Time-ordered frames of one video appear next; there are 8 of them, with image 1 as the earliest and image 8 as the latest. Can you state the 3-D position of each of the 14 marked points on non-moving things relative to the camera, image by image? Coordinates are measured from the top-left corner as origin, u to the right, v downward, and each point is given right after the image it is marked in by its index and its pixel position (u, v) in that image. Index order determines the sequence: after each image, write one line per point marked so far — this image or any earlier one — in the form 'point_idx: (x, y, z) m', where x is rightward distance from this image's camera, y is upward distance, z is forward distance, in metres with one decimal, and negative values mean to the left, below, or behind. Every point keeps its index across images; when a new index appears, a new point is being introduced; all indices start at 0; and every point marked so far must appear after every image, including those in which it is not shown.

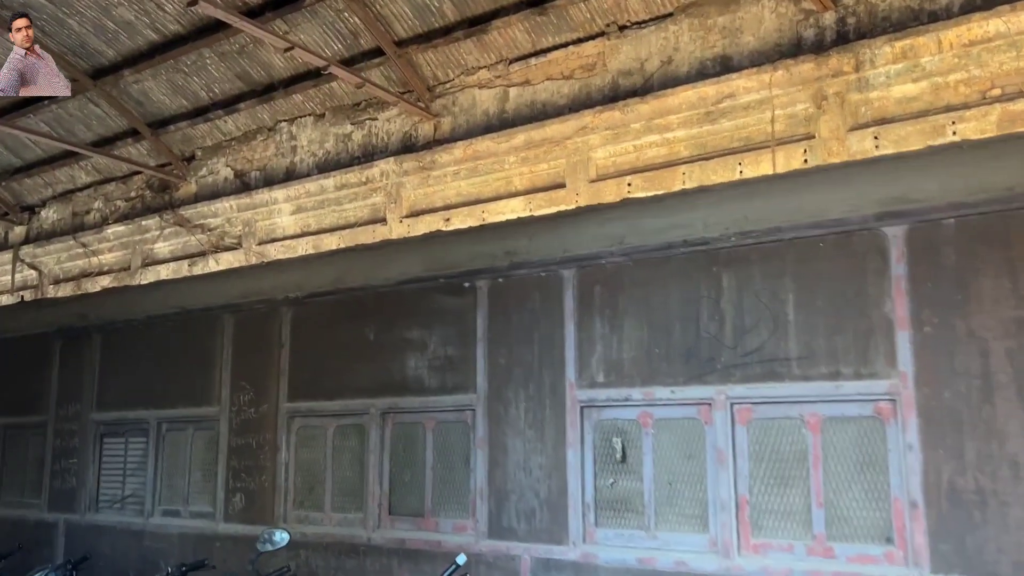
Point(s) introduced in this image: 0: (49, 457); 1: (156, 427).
0: (-4.0, -1.4, +7.6) m
1: (-2.7, -1.1, +6.9) m
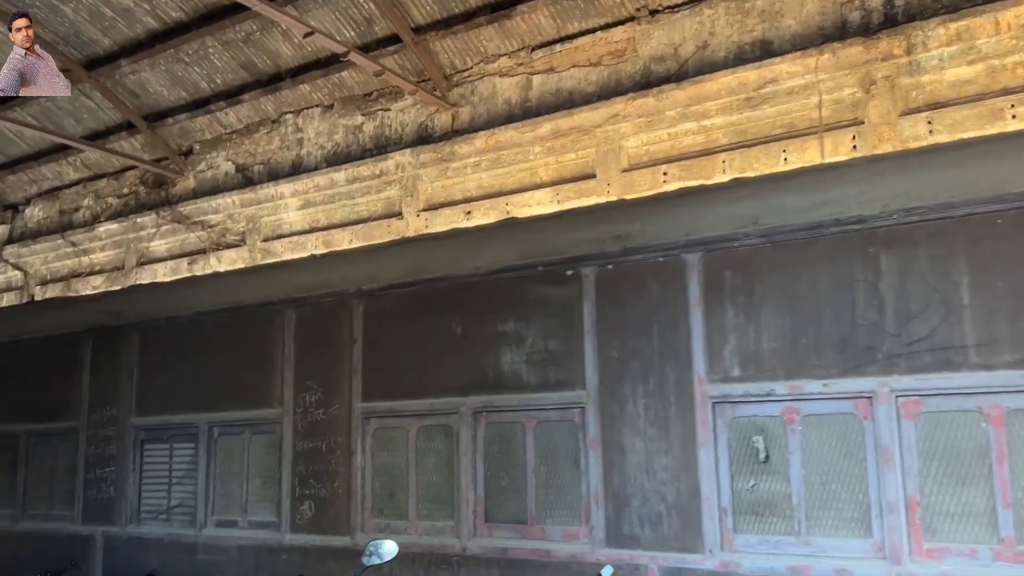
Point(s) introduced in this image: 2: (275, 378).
0: (-3.4, -1.4, +7.1) m
1: (-2.2, -1.0, +6.4) m
2: (-1.6, -0.6, +6.1) m
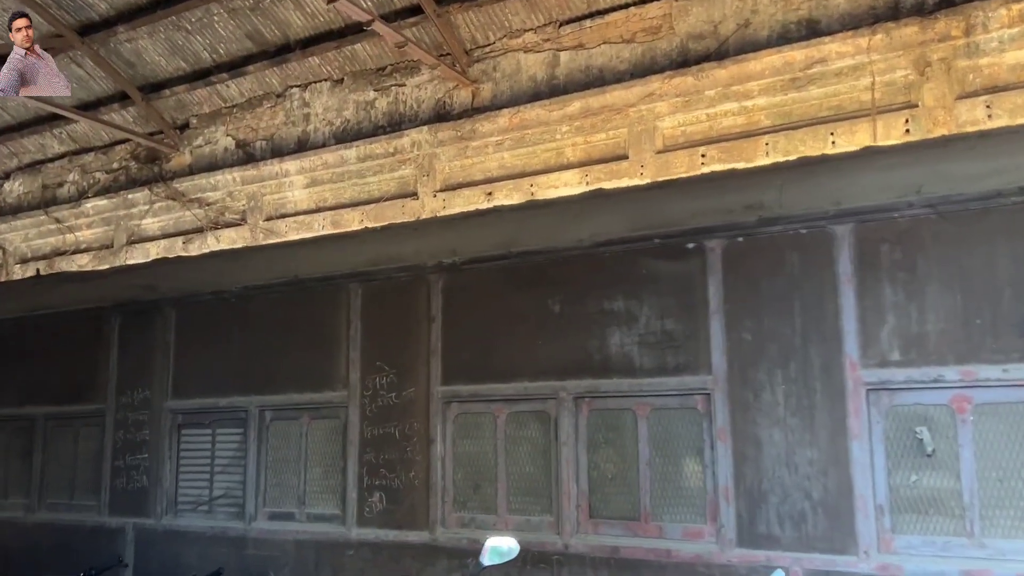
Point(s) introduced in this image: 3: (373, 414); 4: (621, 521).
0: (-3.0, -1.2, +6.5) m
1: (-1.7, -0.8, +5.9) m
2: (-1.1, -0.4, +5.6) m
3: (-0.8, -0.8, +5.4) m
4: (+0.6, -1.2, +4.5) m
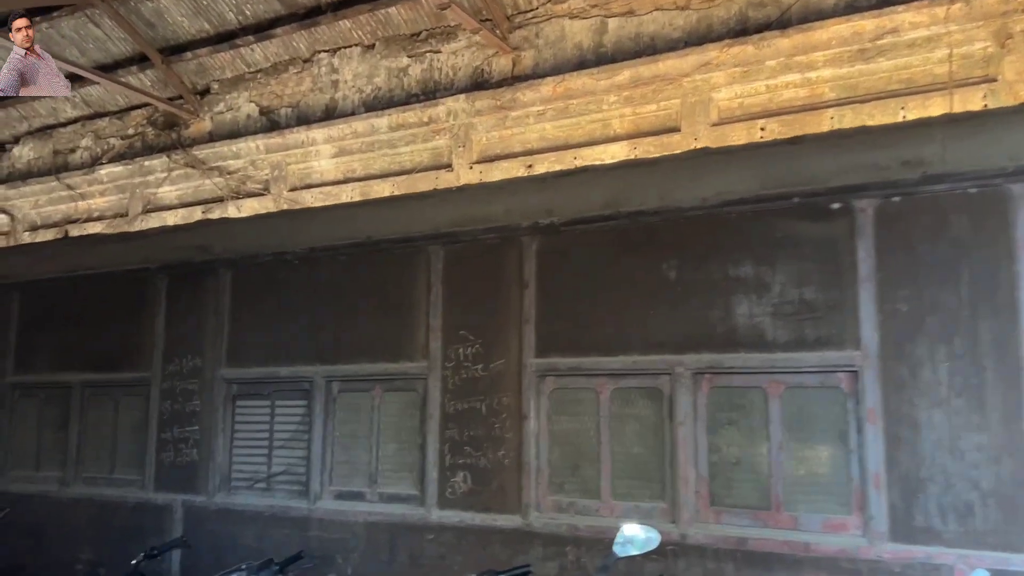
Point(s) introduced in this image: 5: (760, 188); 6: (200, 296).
0: (-2.4, -0.9, +6.1) m
1: (-1.1, -0.6, +5.4) m
2: (-0.5, -0.2, +5.1) m
3: (-0.3, -0.5, +4.9) m
4: (+1.1, -1.0, +4.1) m
5: (+1.2, +0.5, +4.2) m
6: (-2.1, -0.1, +6.0) m
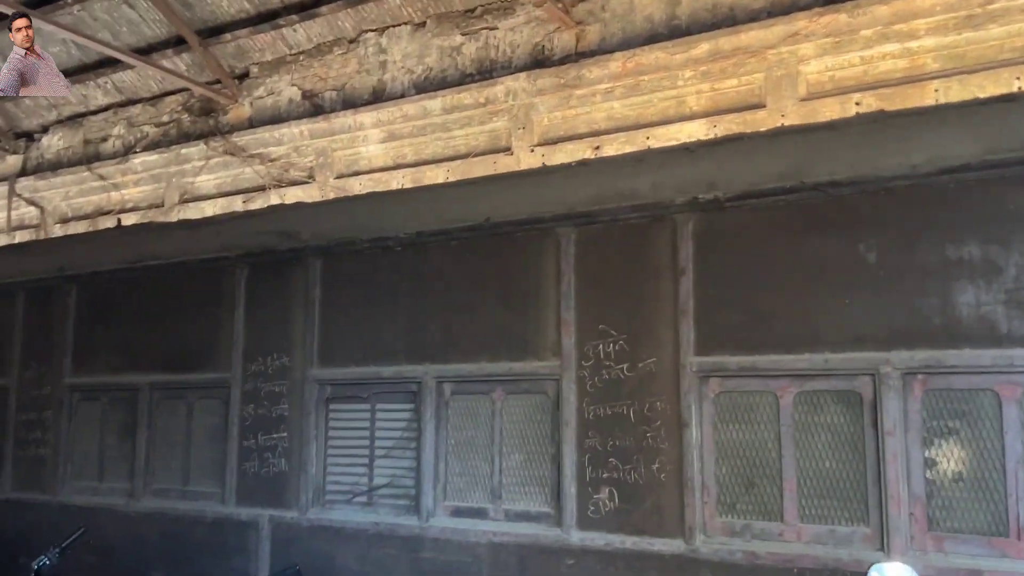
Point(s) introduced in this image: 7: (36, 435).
0: (-1.7, -0.9, +5.5) m
1: (-0.4, -0.5, +4.8) m
2: (+0.2, -0.2, +4.5) m
3: (+0.4, -0.5, +4.3) m
4: (+1.8, -1.0, +3.4) m
5: (+1.9, +0.5, +3.5) m
6: (-1.4, 0.0, +5.4) m
7: (-3.4, -1.1, +6.4) m
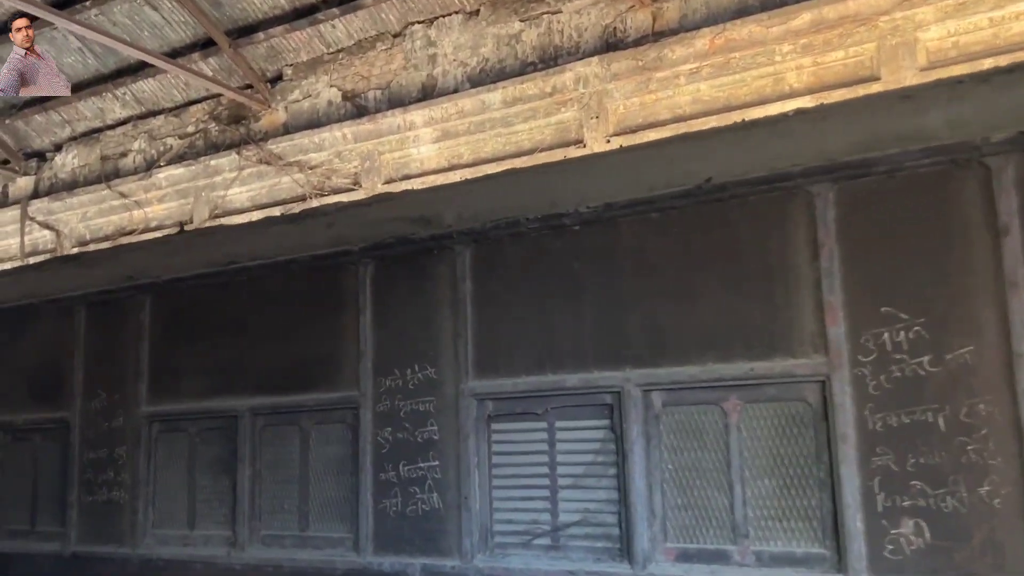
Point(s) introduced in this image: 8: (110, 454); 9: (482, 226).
0: (-0.7, -0.9, +4.4) m
1: (+0.5, -0.5, +3.8) m
2: (+1.1, -0.1, +3.5) m
3: (+1.4, -0.4, +3.3) m
4: (+2.8, -0.8, +2.4) m
5: (+2.8, +0.7, +2.5) m
6: (-0.4, 0.0, +4.4) m
7: (-2.5, -1.1, +5.4) m
8: (-2.4, -1.0, +5.4) m
9: (-0.2, +0.3, +4.3) m
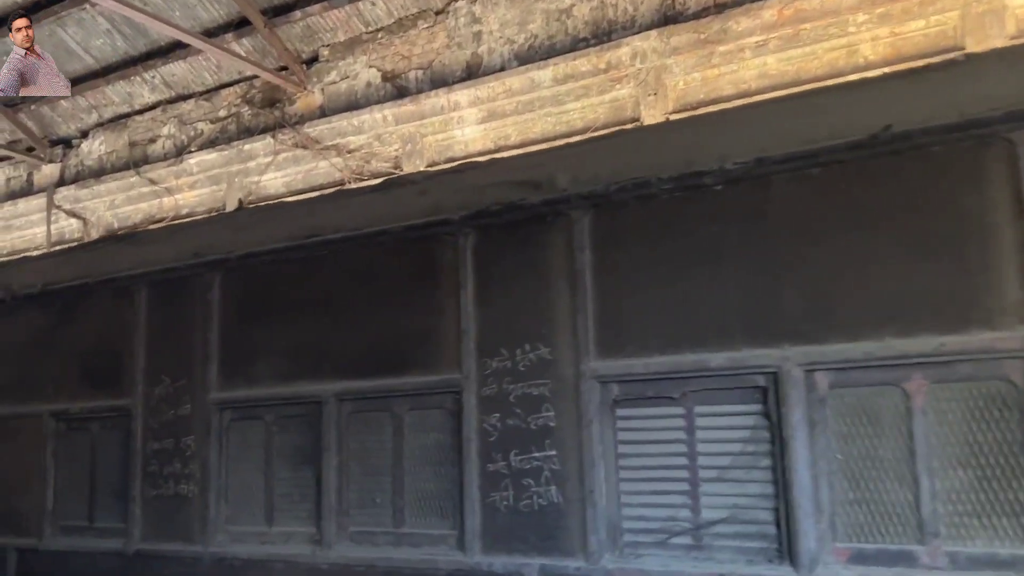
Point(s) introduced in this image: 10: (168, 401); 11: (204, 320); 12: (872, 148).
0: (-0.2, -0.7, +4.0) m
1: (+1.1, -0.3, +3.3) m
2: (+1.7, +0.1, +3.0) m
3: (+1.9, -0.2, +2.8) m
4: (+3.3, -0.7, +2.0) m
5: (+3.3, +0.8, +2.1) m
6: (+0.1, +0.2, +4.0) m
7: (-1.9, -1.0, +5.0) m
8: (-1.9, -0.9, +5.0) m
9: (+0.4, +0.4, +3.8) m
10: (-2.0, -0.6, +5.1) m
11: (-1.7, -0.2, +5.0) m
12: (+1.3, +0.5, +3.3) m
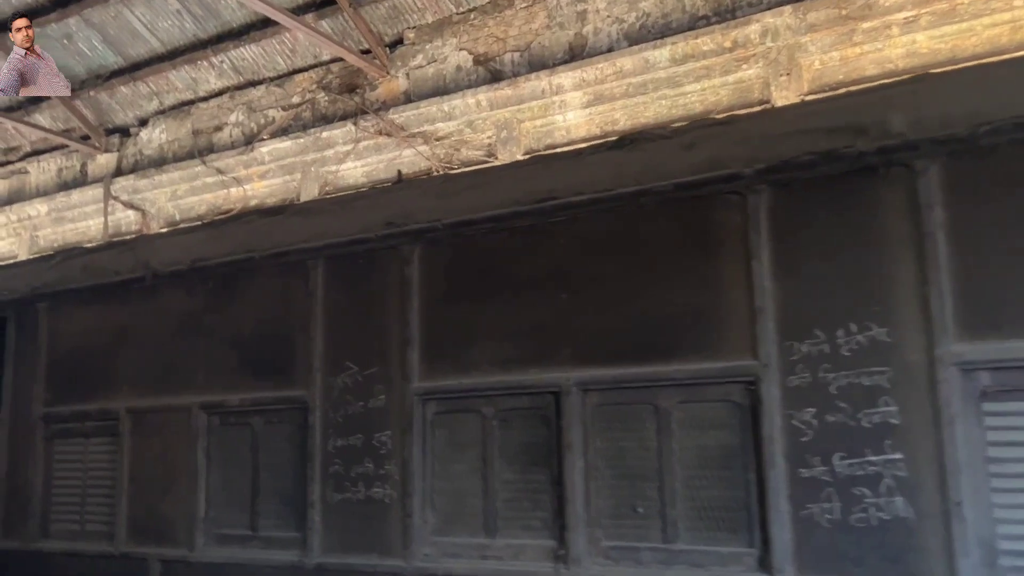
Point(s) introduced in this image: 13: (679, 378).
0: (+1.0, -0.6, +3.3) m
1: (+2.3, -0.2, +2.6) m
2: (+2.9, +0.2, +2.3) m
3: (+3.1, -0.1, +2.1) m
4: (+4.5, -0.5, +1.2) m
5: (+4.5, +0.9, +1.3) m
6: (+1.3, +0.3, +3.3) m
7: (-0.7, -0.9, +4.3) m
8: (-0.7, -0.7, +4.3) m
9: (+1.6, +0.5, +3.1) m
10: (-0.8, -0.5, +4.4) m
11: (-0.5, 0.0, +4.3) m
12: (+2.5, +0.6, +2.6) m
13: (+0.7, -0.4, +3.6) m
